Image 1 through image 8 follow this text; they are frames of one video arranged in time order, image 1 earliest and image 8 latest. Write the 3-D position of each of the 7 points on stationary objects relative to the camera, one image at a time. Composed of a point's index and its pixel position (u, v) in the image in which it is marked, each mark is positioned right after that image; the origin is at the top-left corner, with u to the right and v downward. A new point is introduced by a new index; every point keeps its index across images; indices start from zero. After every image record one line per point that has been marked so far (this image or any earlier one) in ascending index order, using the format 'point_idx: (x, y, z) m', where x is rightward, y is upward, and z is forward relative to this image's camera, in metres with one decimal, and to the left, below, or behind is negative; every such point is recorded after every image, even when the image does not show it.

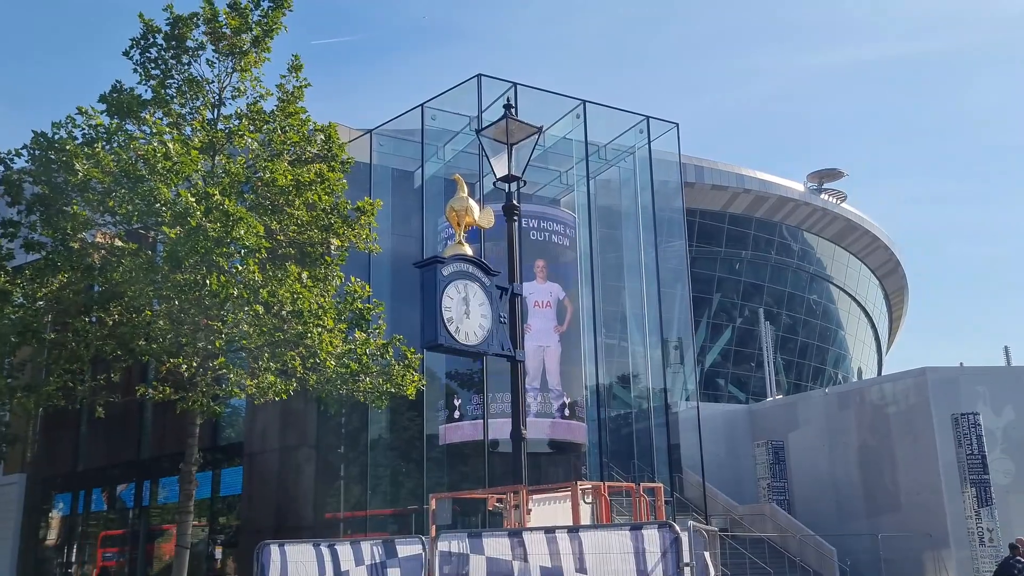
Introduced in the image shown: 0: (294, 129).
0: (-4.0, +2.9, +17.0) m
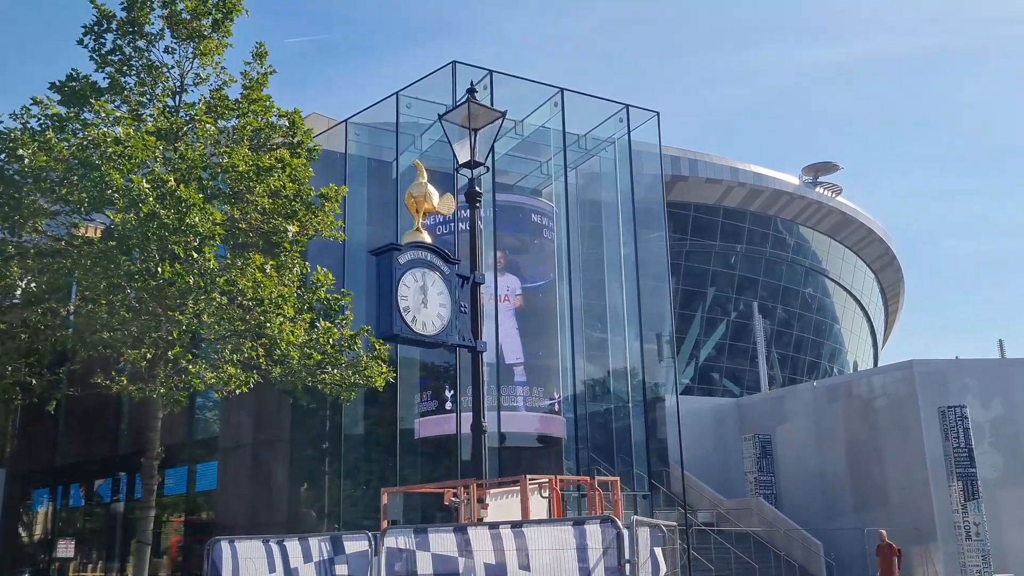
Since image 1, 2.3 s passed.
0: (-4.5, +3.1, +16.6) m
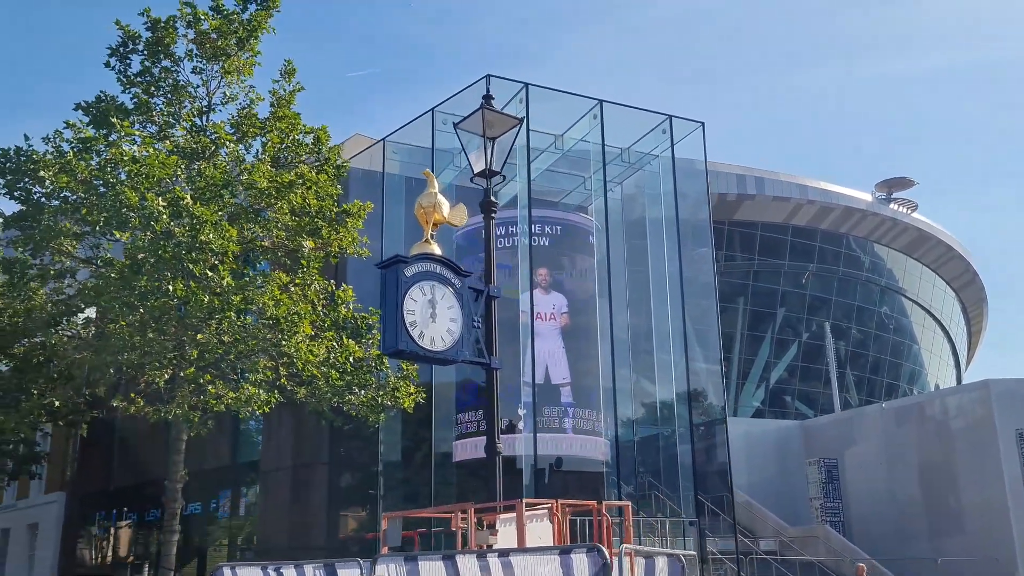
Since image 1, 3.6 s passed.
0: (-4.0, +2.8, +16.4) m
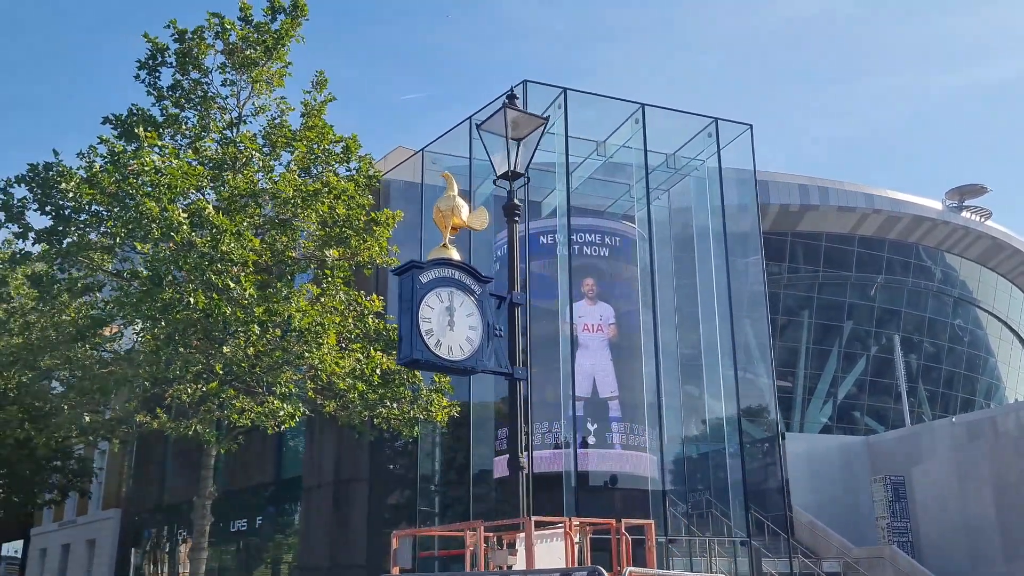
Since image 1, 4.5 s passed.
0: (-3.4, +2.5, +16.2) m
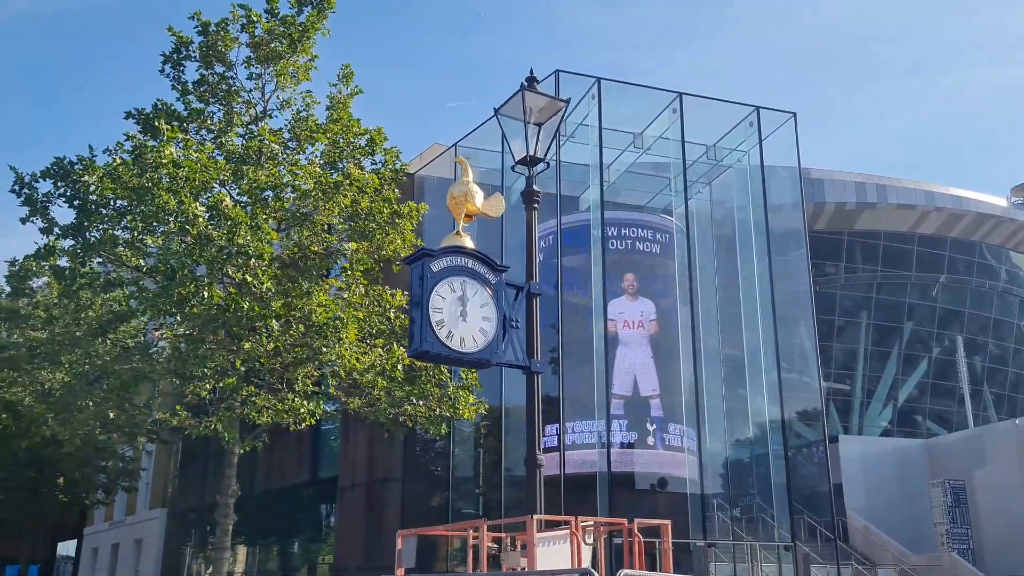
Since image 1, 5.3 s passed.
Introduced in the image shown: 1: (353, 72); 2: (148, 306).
0: (-3.0, +2.6, +15.9) m
1: (-2.9, +3.9, +16.8) m
2: (-5.3, -0.3, +13.6) m
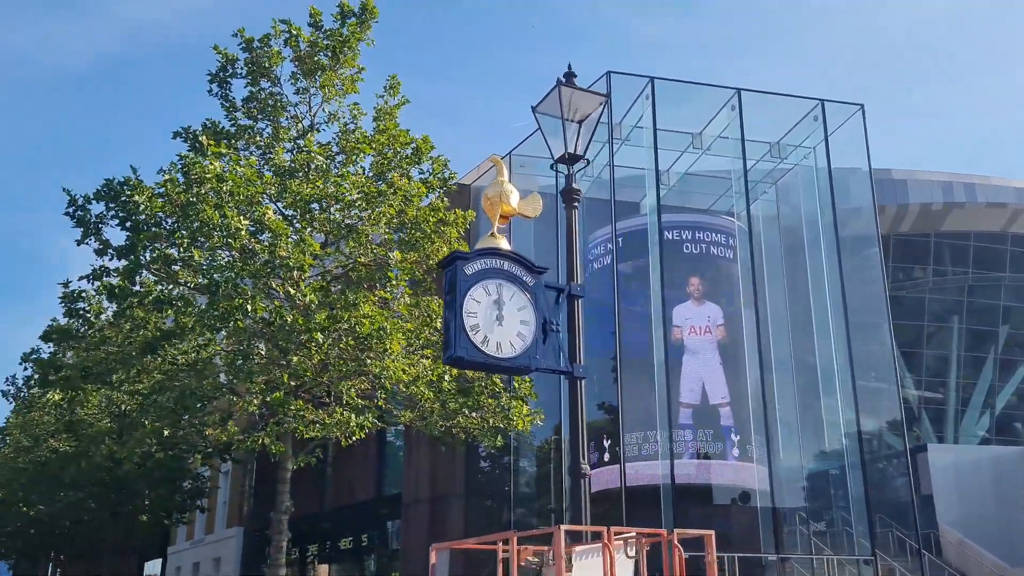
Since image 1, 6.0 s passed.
0: (-2.1, +2.4, +15.8) m
1: (-2.0, +3.7, +16.7) m
2: (-4.6, -0.5, +13.6) m
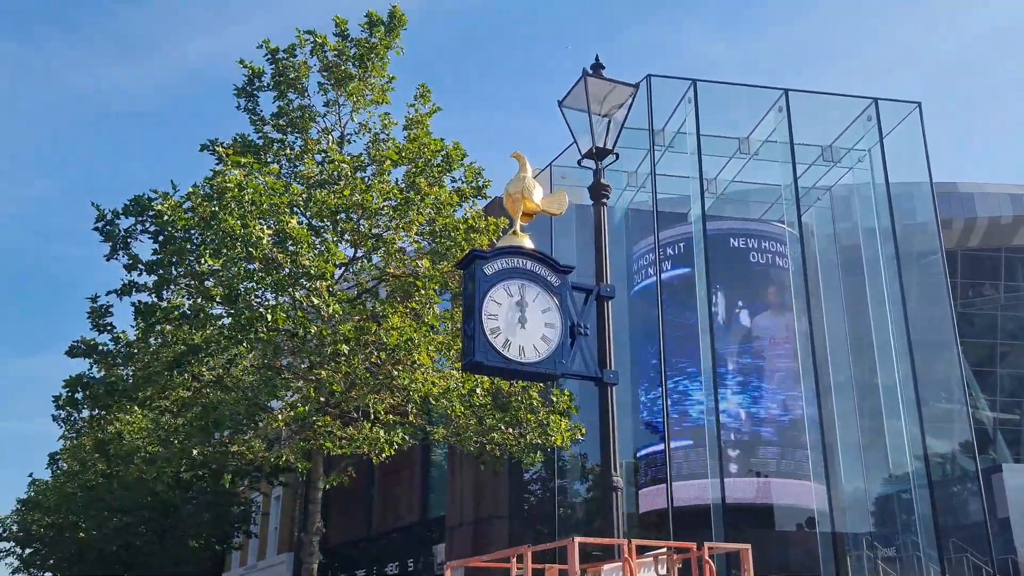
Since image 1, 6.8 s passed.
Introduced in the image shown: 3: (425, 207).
0: (-1.6, +2.2, +15.3) m
1: (-1.4, +3.5, +16.3) m
2: (-4.1, -0.7, +13.2) m
3: (-1.3, +1.2, +14.4) m
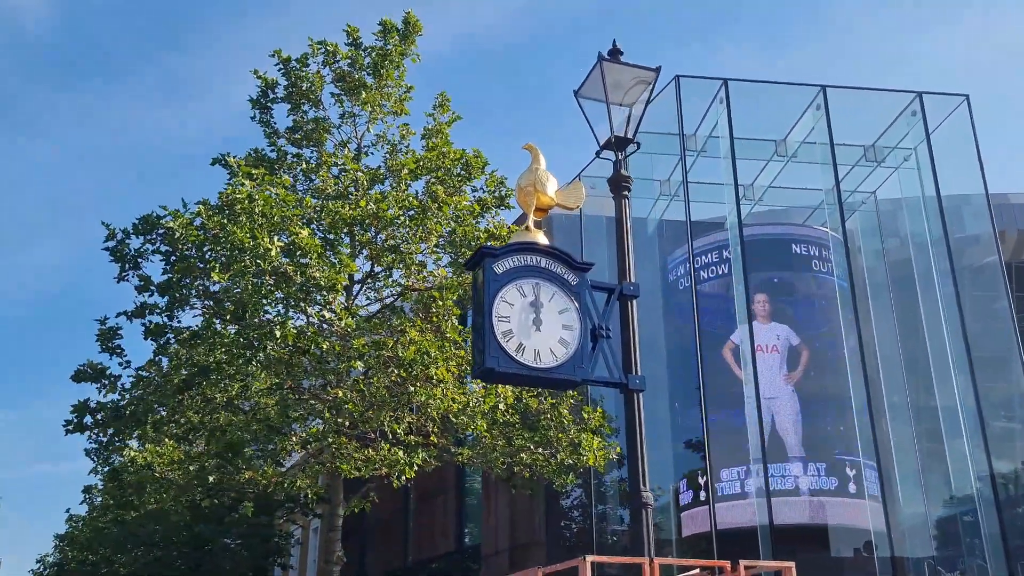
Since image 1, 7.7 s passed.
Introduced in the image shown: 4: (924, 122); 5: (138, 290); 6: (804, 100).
0: (-1.2, +2.0, +14.7) m
1: (-1.0, +3.2, +15.7) m
2: (-3.8, -0.9, +12.7) m
3: (-1.0, +1.1, +13.7) m
4: (+8.6, +3.3, +19.3) m
5: (-5.7, 0.0, +14.0) m
6: (+6.2, +3.9, +19.3) m
